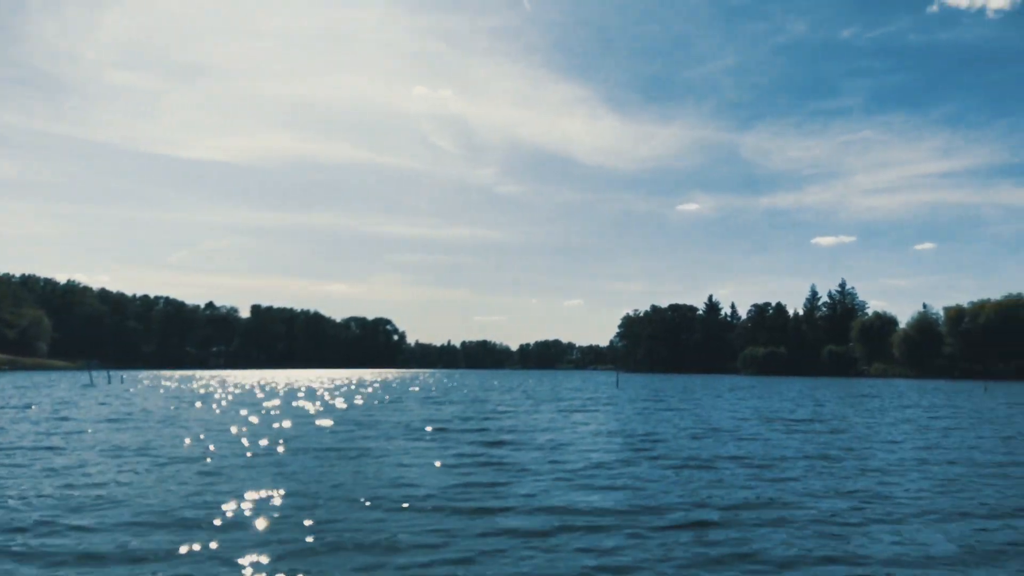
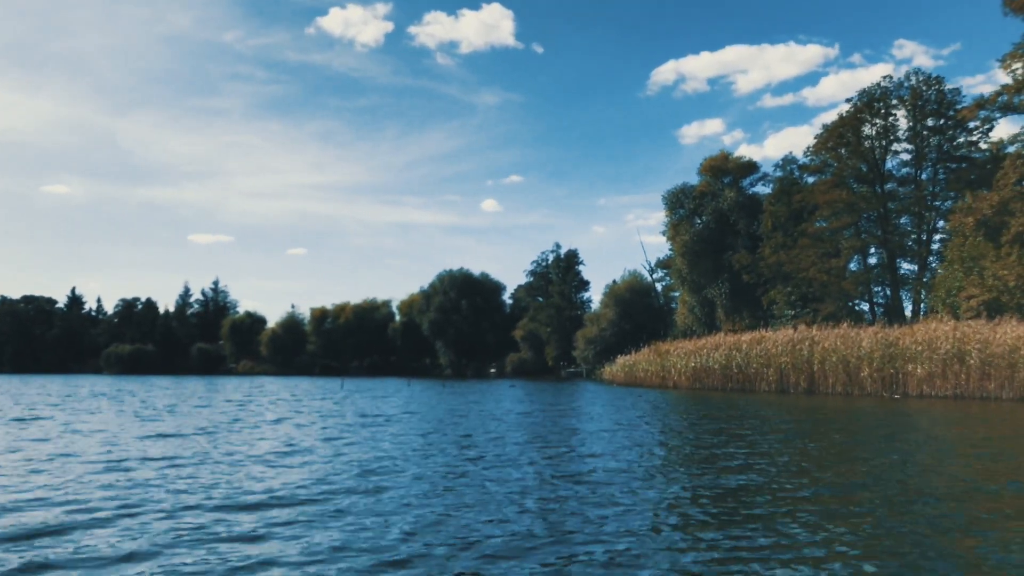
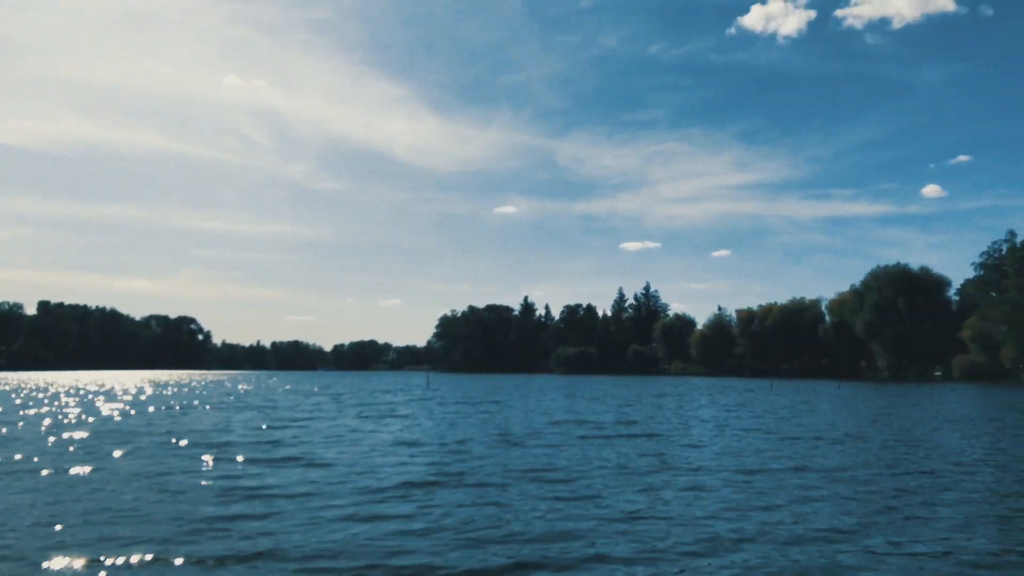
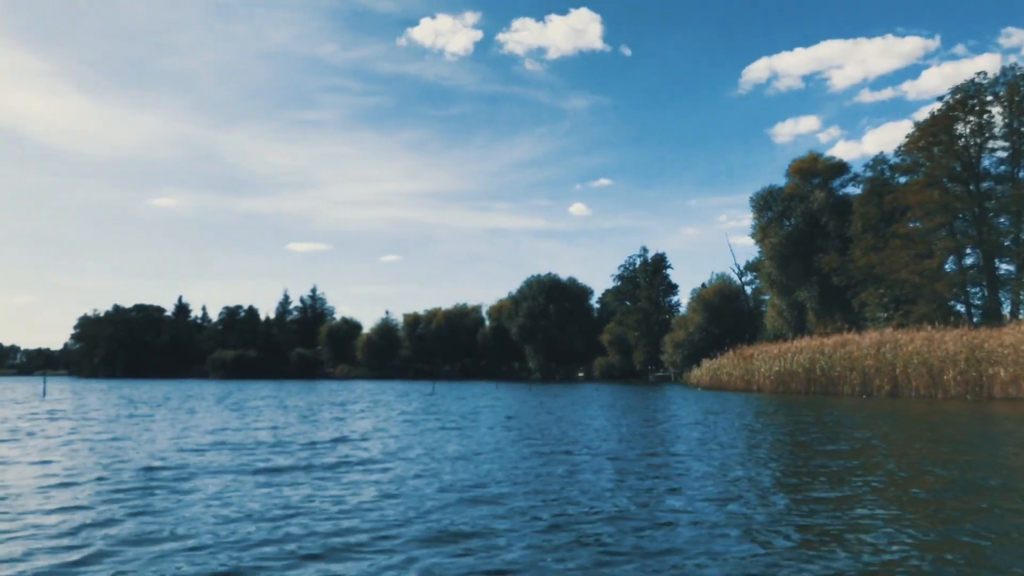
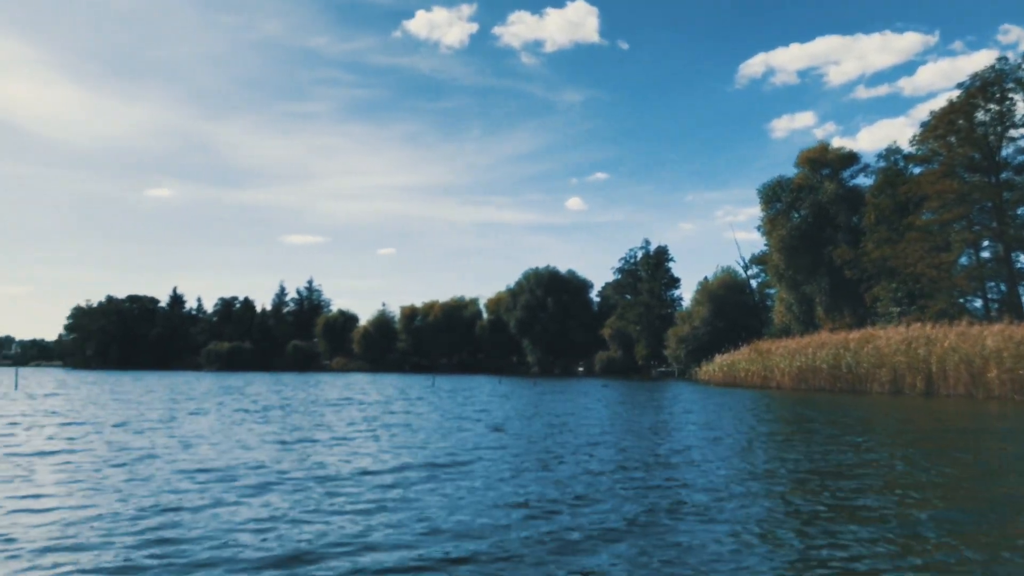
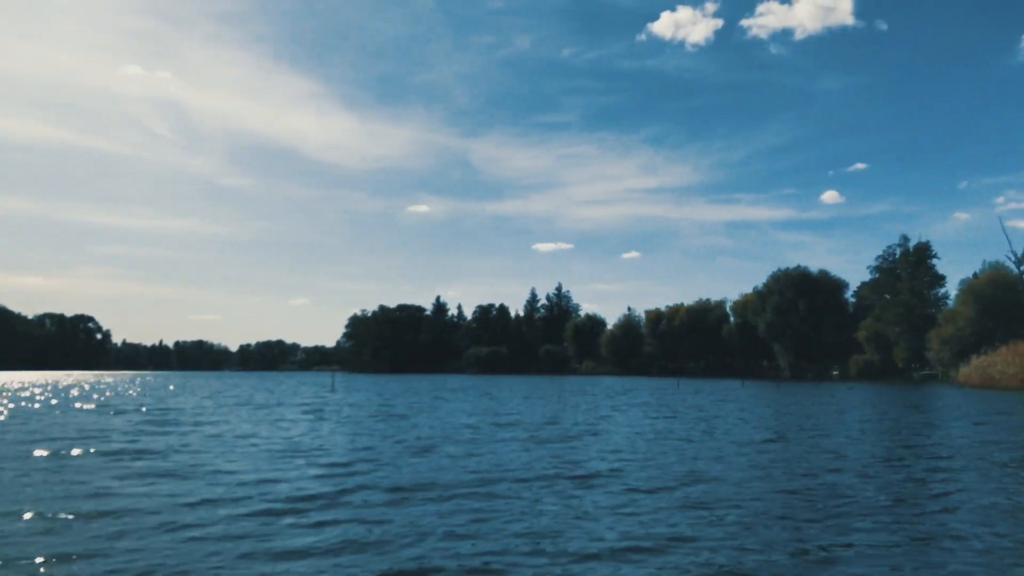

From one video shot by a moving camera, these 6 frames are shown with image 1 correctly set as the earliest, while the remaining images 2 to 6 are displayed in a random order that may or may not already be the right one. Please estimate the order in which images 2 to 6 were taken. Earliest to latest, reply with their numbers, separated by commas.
3, 6, 4, 2, 5
